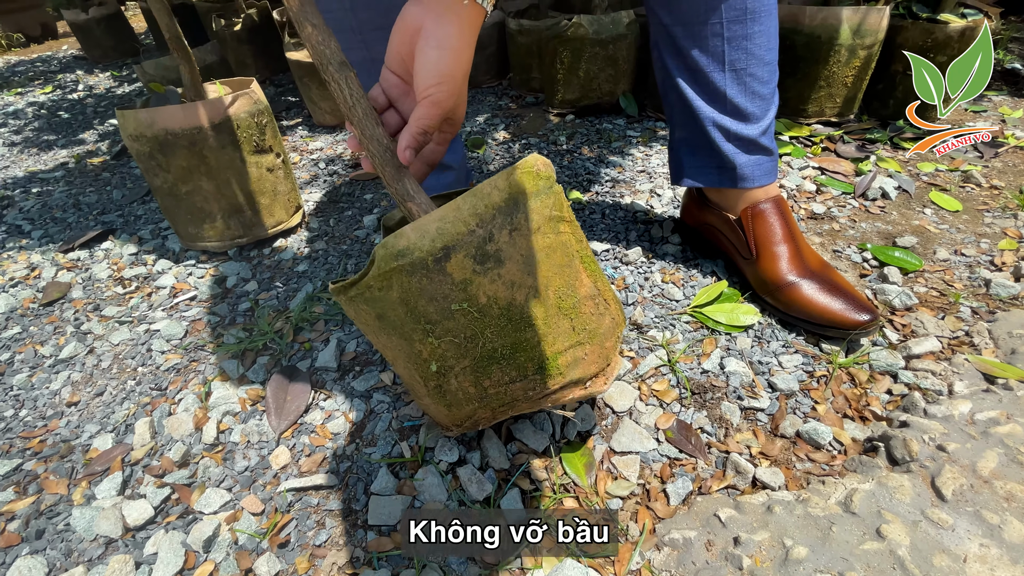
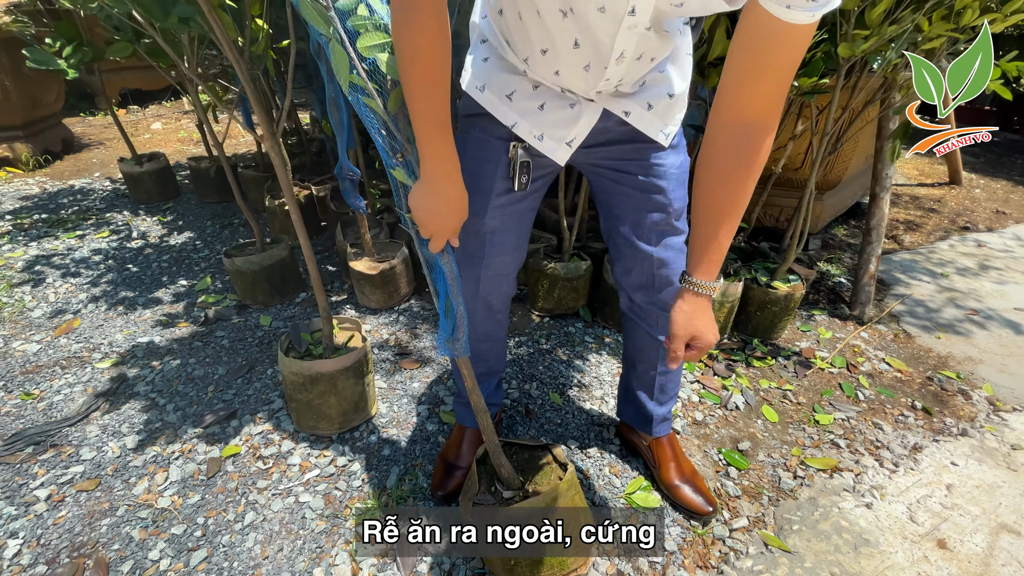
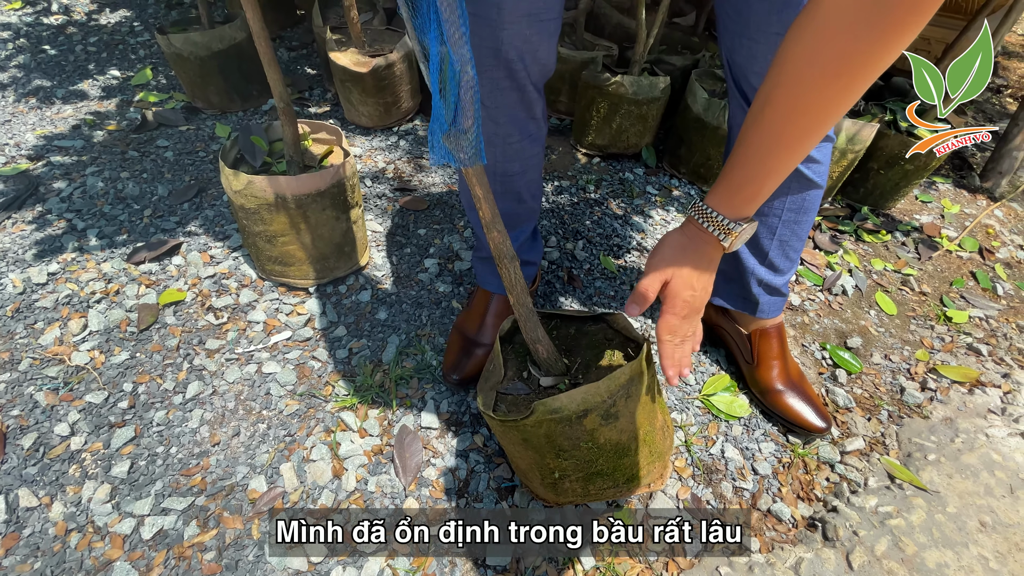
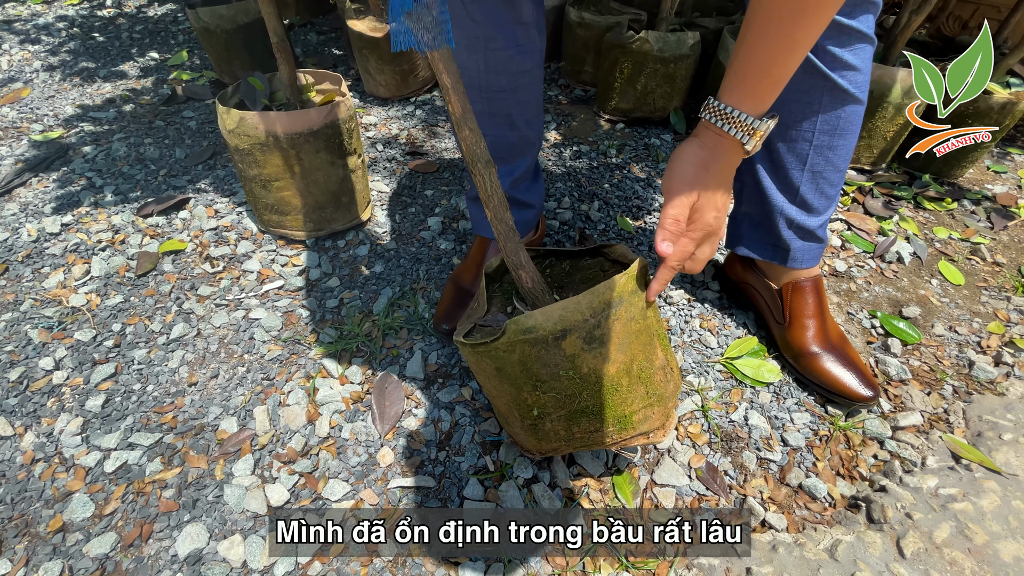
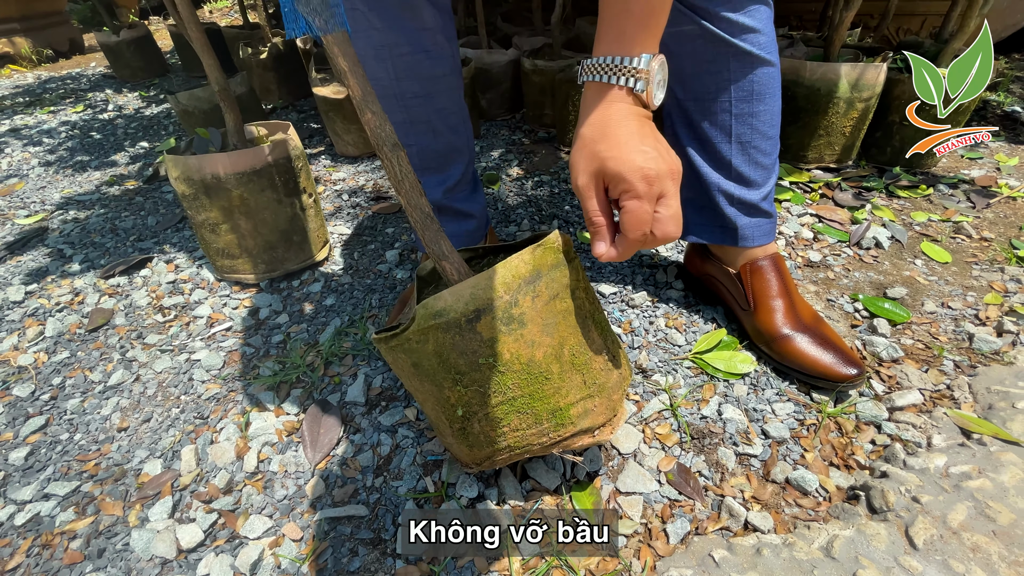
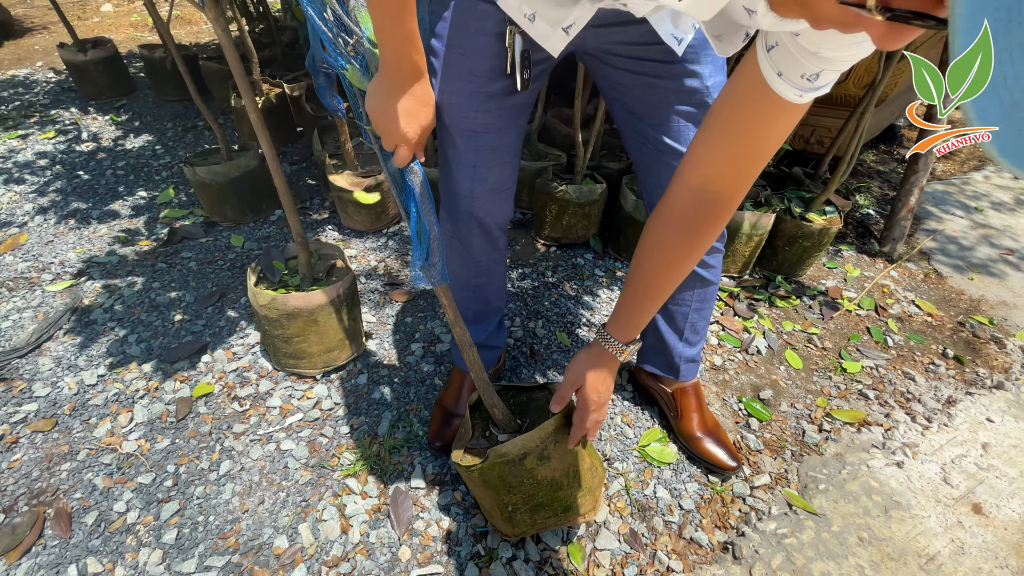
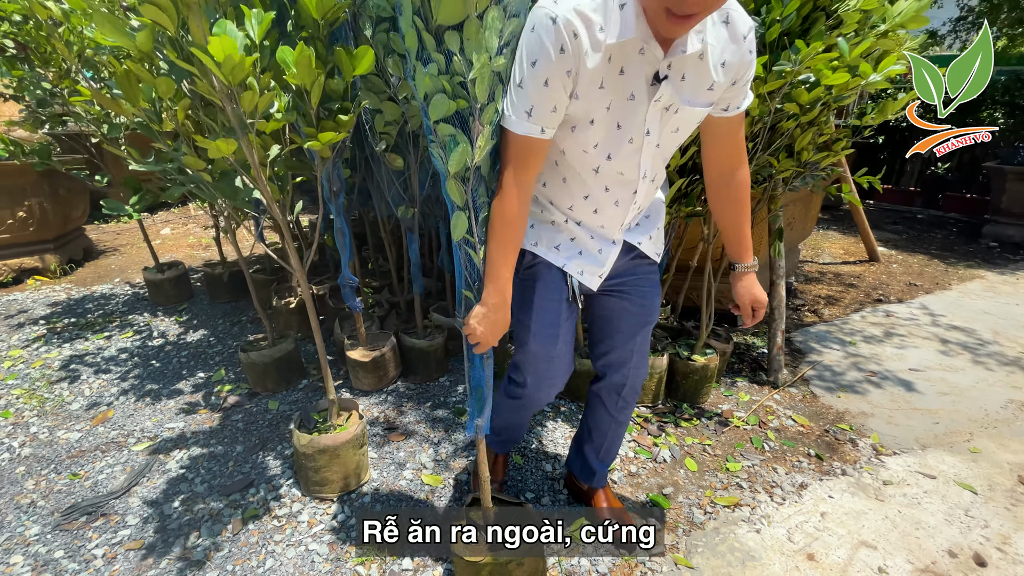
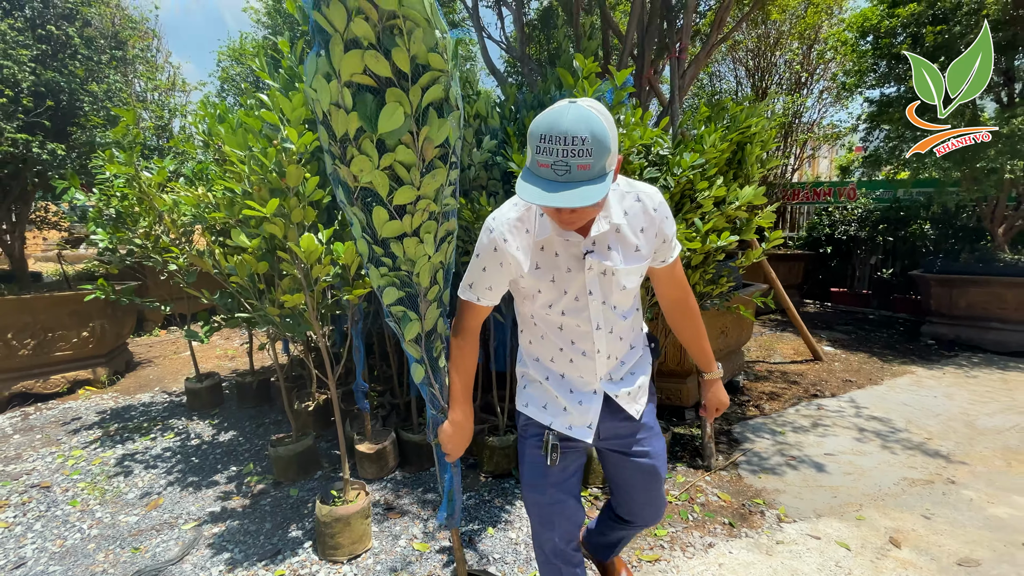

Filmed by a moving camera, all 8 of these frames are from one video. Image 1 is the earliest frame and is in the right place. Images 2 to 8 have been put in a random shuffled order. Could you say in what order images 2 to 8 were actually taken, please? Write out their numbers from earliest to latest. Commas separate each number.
5, 4, 3, 6, 2, 7, 8
